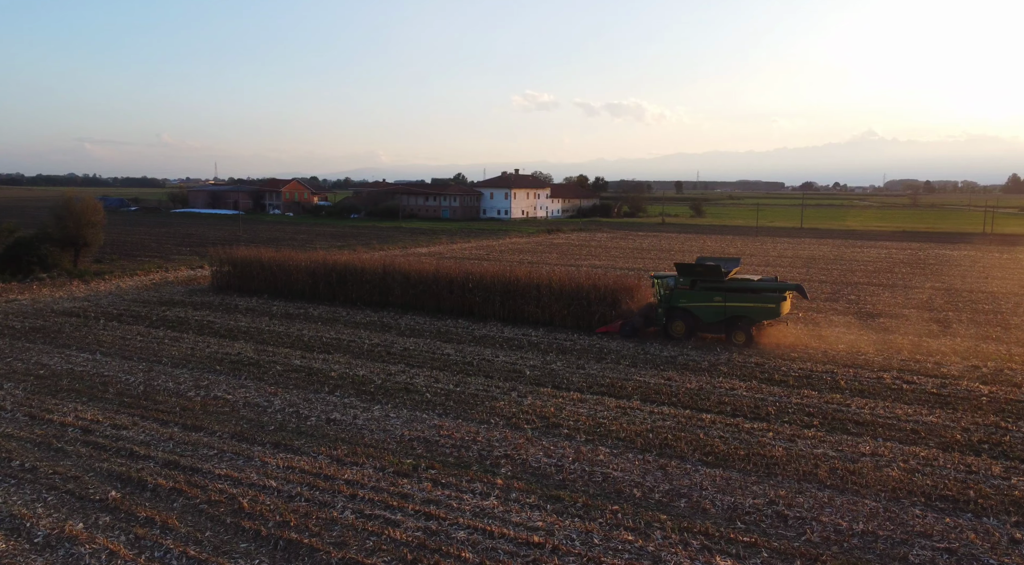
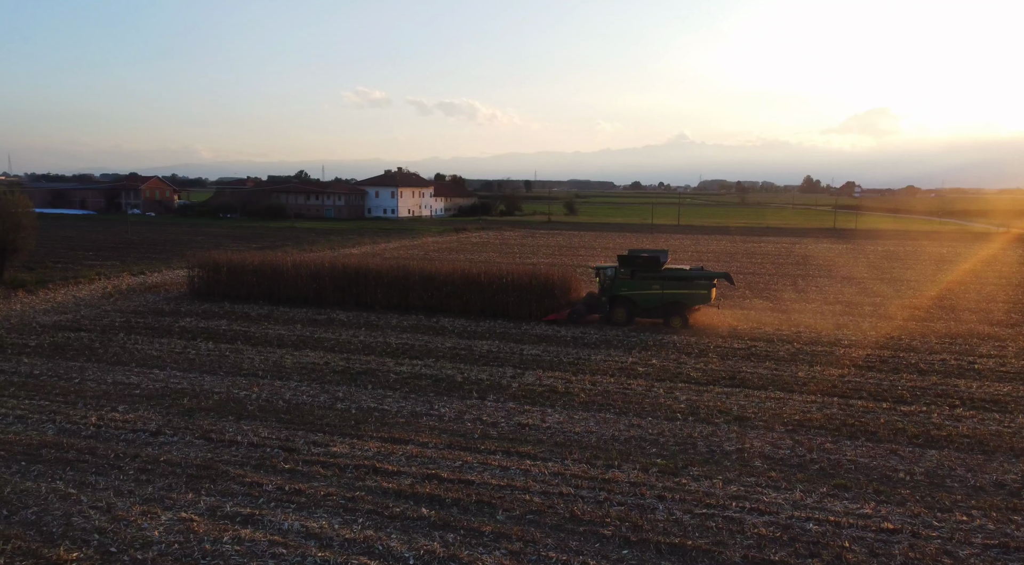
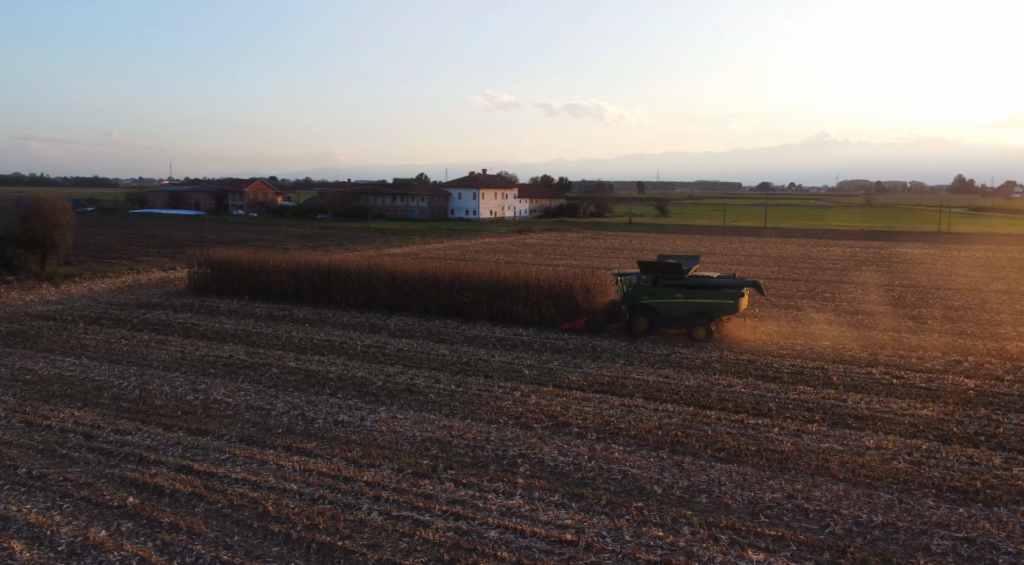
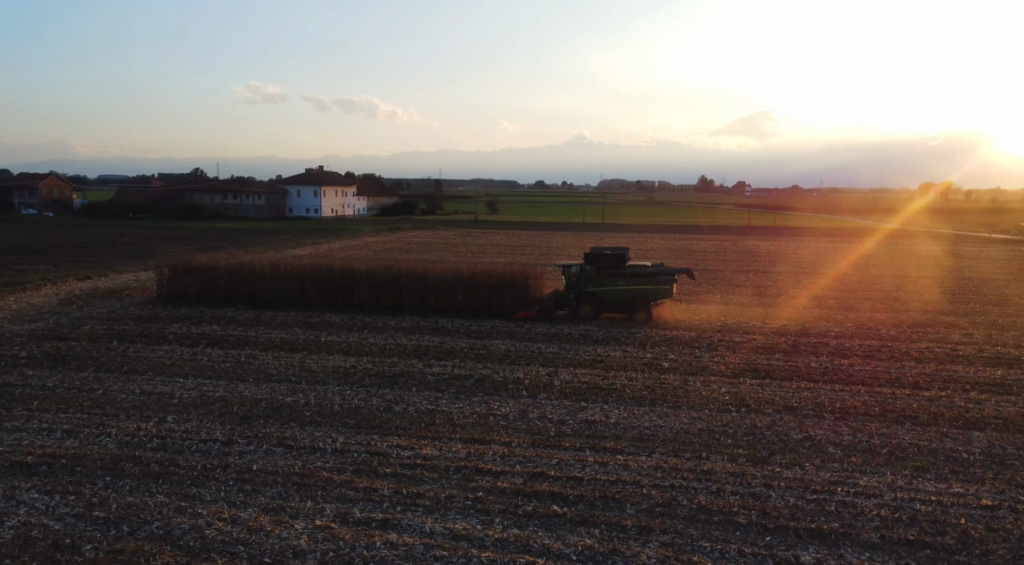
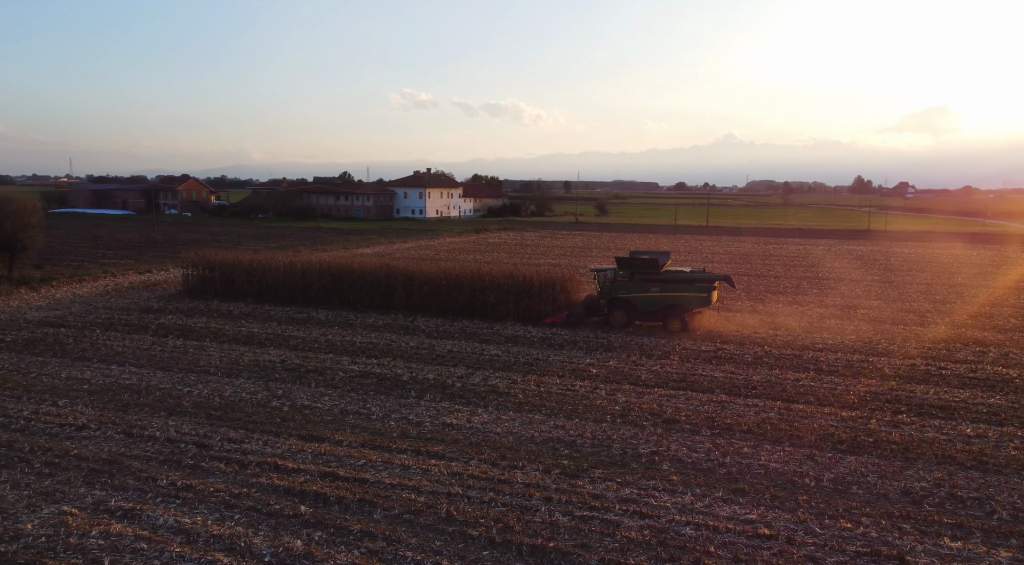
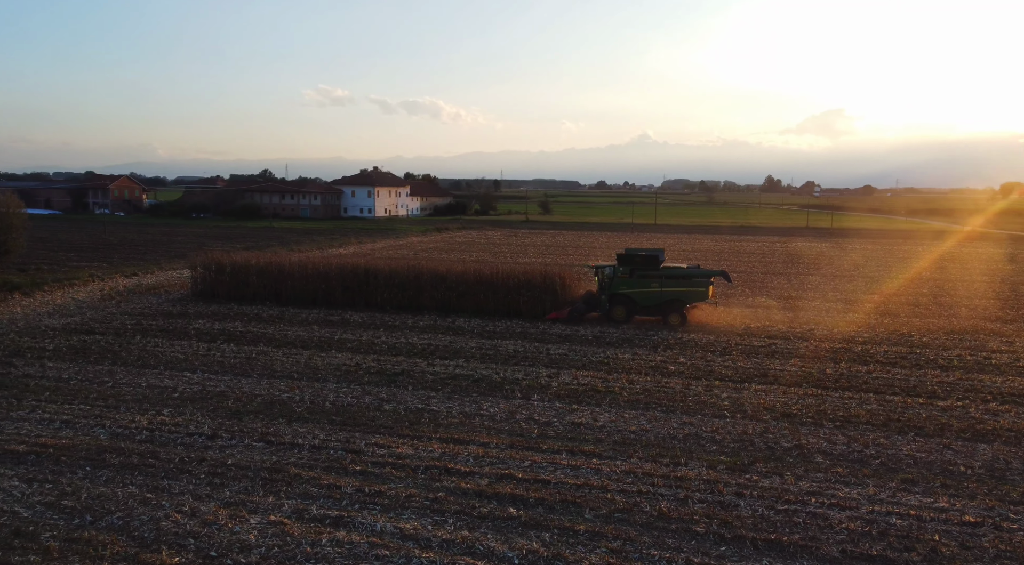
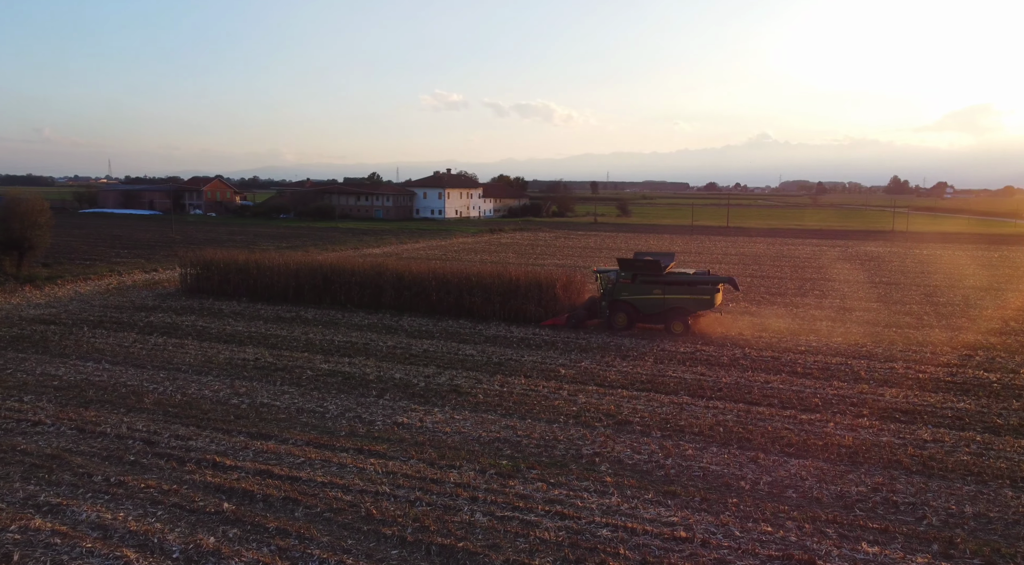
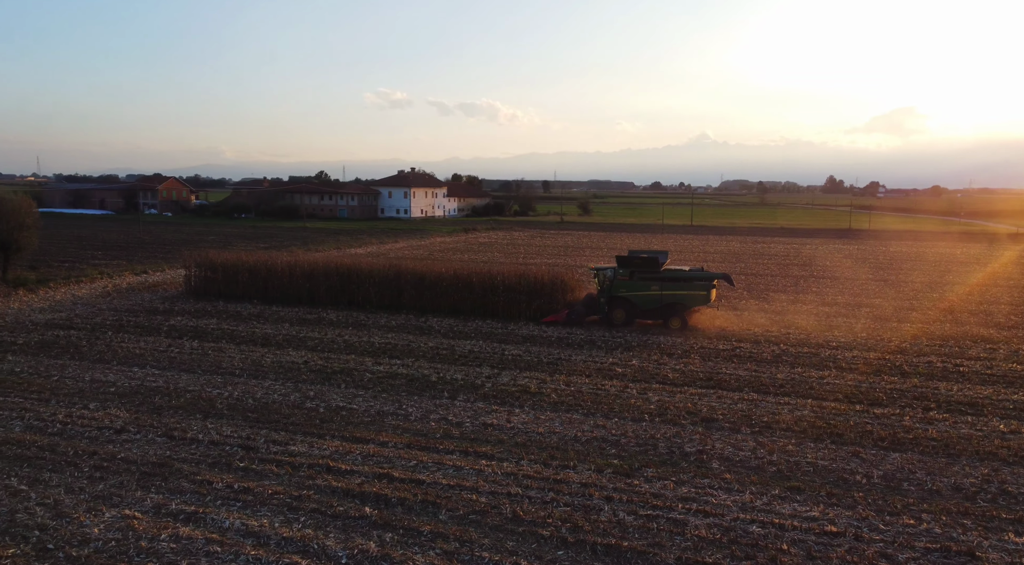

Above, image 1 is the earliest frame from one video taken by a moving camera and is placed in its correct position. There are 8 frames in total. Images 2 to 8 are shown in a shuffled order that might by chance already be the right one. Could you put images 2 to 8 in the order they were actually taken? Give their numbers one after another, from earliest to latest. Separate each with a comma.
3, 7, 5, 8, 2, 6, 4
